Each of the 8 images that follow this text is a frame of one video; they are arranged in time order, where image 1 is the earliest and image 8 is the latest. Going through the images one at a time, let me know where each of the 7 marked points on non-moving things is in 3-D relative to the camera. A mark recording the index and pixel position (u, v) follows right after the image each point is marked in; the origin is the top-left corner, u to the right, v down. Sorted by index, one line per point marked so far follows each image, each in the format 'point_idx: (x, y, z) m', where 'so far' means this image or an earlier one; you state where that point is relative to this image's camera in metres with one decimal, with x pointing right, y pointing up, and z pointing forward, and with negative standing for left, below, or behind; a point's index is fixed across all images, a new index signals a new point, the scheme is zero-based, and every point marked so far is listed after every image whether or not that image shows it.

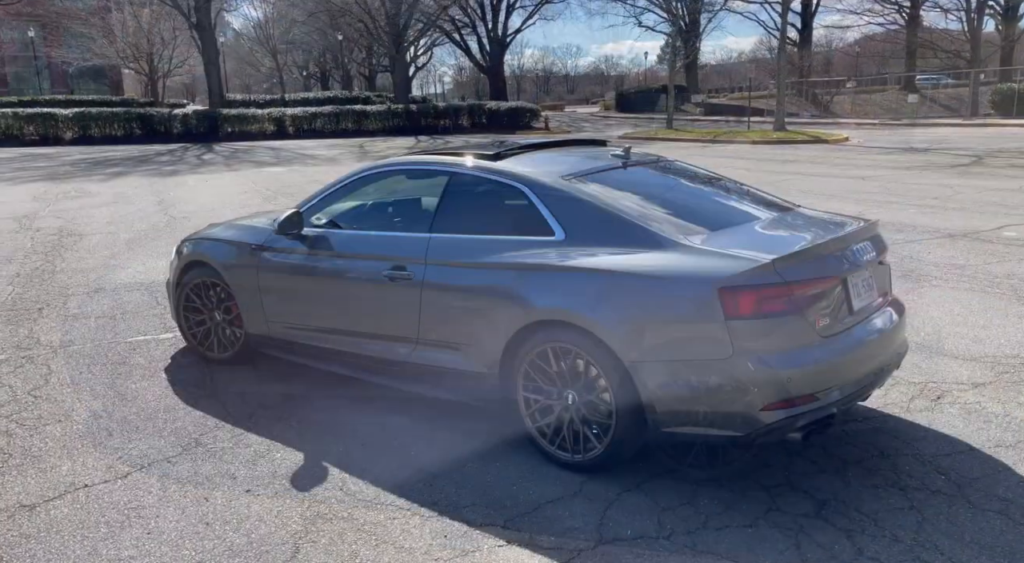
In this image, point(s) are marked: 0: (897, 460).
0: (+1.9, -0.9, +4.1) m
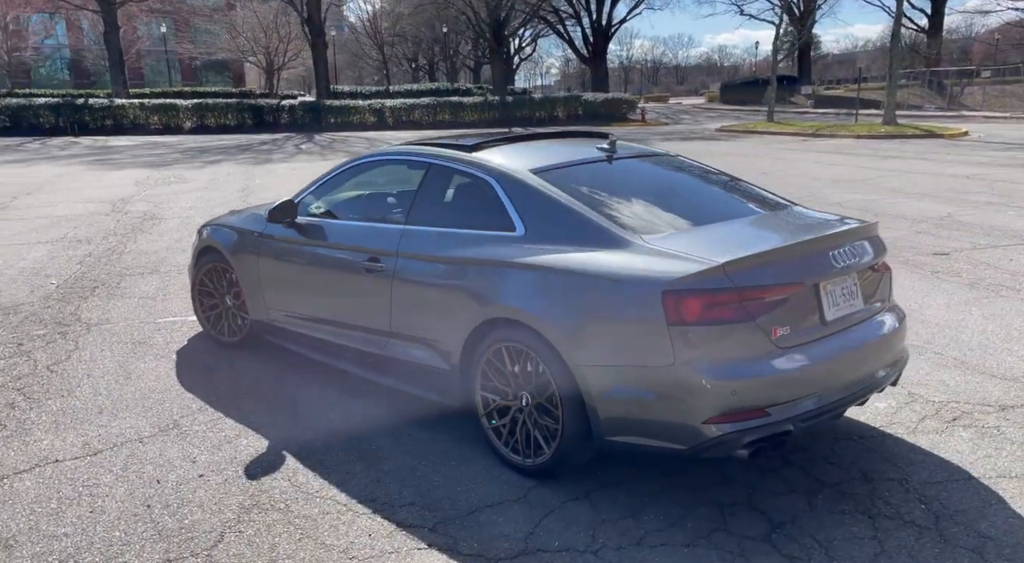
0: (+1.6, -0.9, +3.7) m
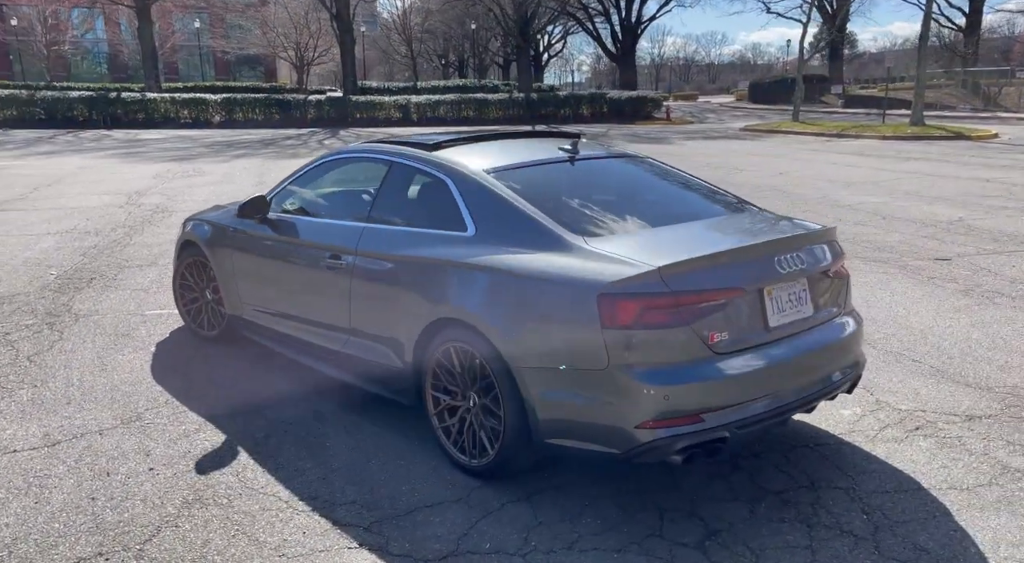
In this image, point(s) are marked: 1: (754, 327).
0: (+1.4, -0.9, +3.7) m
1: (+1.0, -0.2, +3.5) m
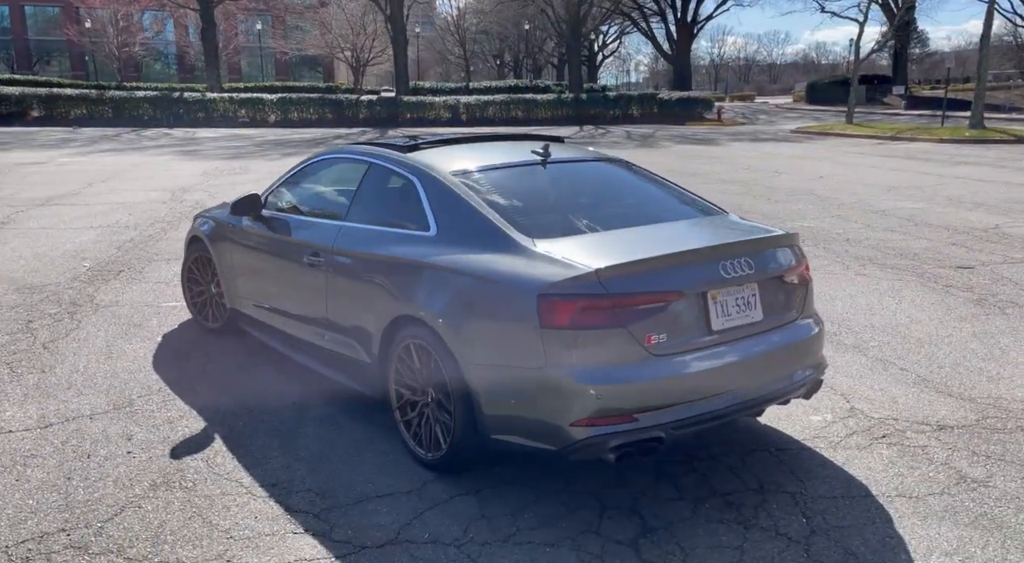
0: (+1.2, -1.0, +3.7) m
1: (+0.8, -0.2, +3.5) m
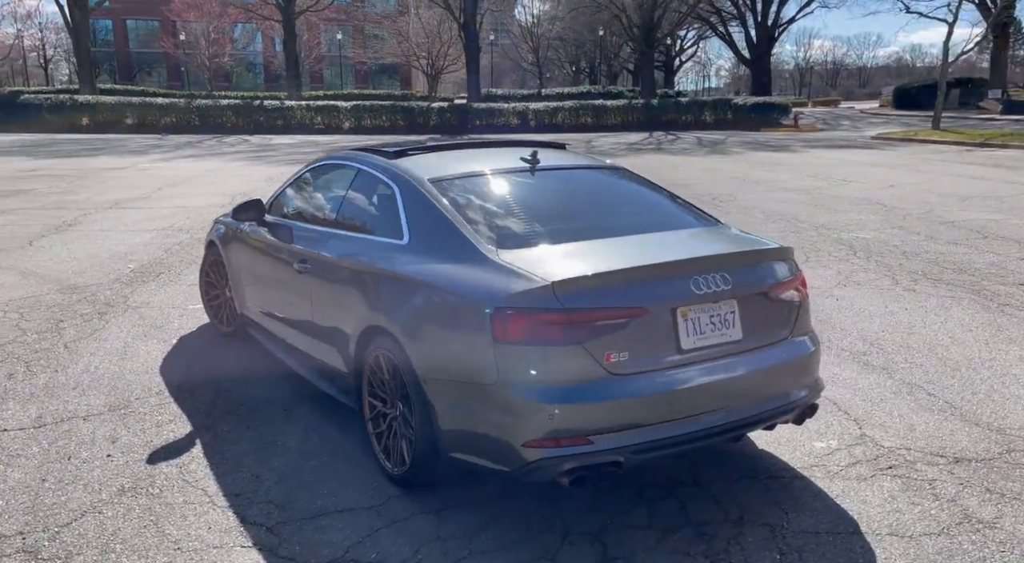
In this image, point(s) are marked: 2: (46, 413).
0: (+1.0, -1.0, +3.4) m
1: (+0.6, -0.3, +3.3) m
2: (-2.7, -0.7, +4.7) m
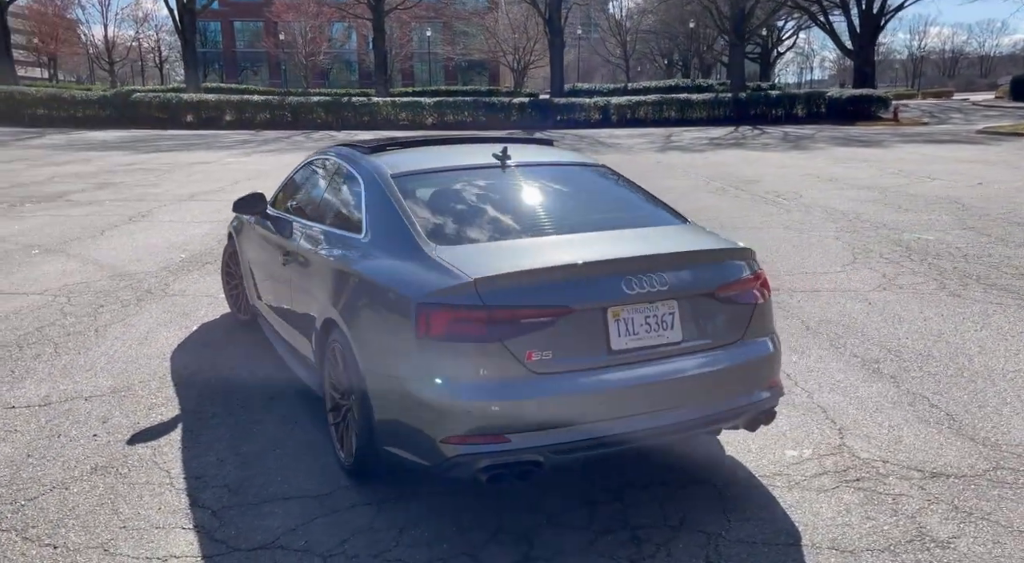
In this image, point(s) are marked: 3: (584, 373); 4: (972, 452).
0: (+0.7, -1.0, +3.3) m
1: (+0.3, -0.3, +3.2) m
2: (-2.8, -0.7, +5.0) m
3: (+0.3, -0.4, +3.2) m
4: (+2.2, -0.8, +4.0) m
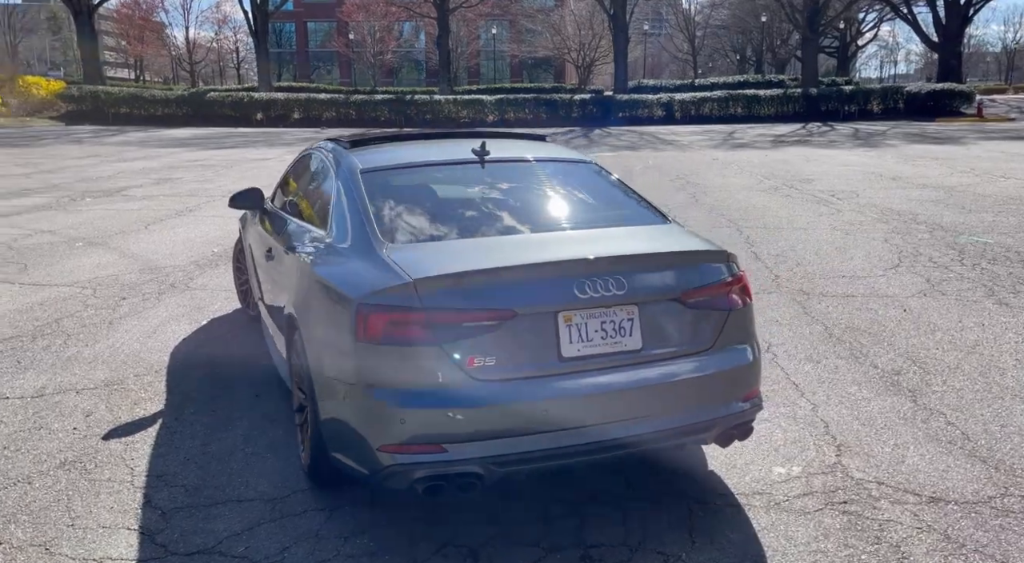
0: (+0.5, -1.0, +3.1) m
1: (+0.1, -0.3, +3.0) m
2: (-2.8, -0.6, +5.1) m
3: (+0.1, -0.4, +3.0) m
4: (+2.1, -0.8, +3.6) m
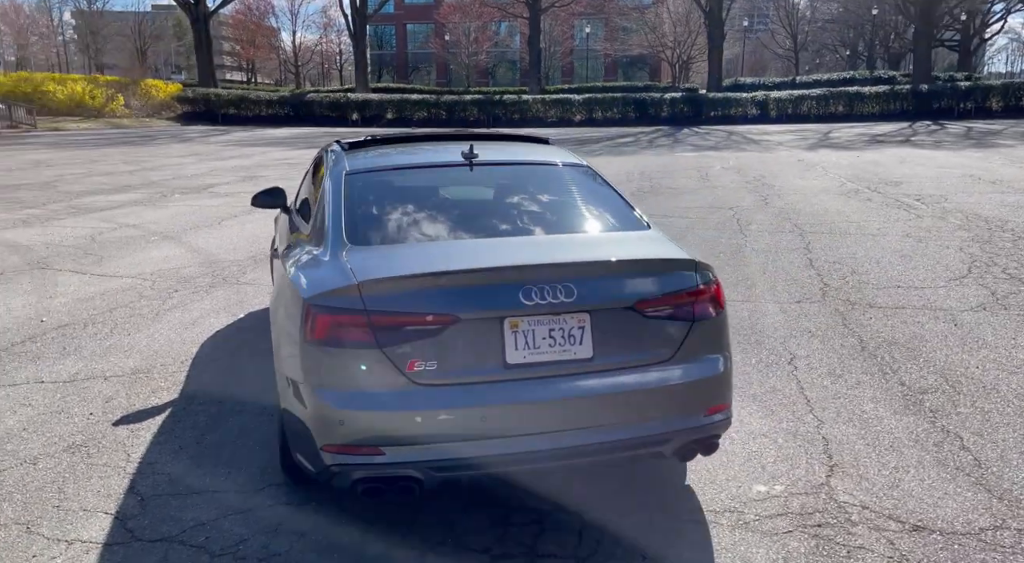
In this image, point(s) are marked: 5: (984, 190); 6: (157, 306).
0: (+0.3, -1.1, +3.0) m
1: (-0.1, -0.3, +3.0) m
2: (-2.8, -0.6, +5.4) m
3: (-0.1, -0.4, +3.0) m
4: (+1.9, -0.9, +3.3) m
5: (+7.4, +1.4, +13.0) m
6: (-3.0, -0.2, +7.1) m
